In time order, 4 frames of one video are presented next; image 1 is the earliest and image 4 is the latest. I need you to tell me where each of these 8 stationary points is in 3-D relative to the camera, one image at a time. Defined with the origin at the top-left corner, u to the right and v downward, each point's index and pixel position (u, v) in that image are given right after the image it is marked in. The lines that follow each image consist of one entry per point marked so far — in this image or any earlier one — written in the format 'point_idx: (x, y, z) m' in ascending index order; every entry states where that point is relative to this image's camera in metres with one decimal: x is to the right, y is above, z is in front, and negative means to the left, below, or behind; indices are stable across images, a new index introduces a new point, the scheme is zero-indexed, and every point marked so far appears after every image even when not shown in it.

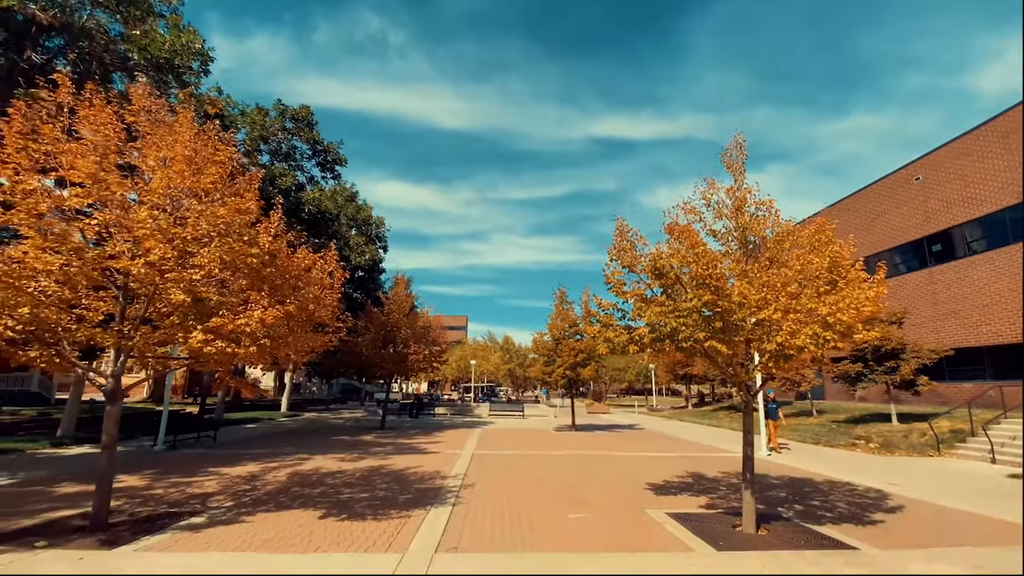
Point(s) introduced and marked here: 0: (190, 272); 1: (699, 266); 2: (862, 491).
0: (-4.2, +0.2, +6.4) m
1: (+2.6, +0.3, +6.7) m
2: (+7.0, -4.0, +9.5) m
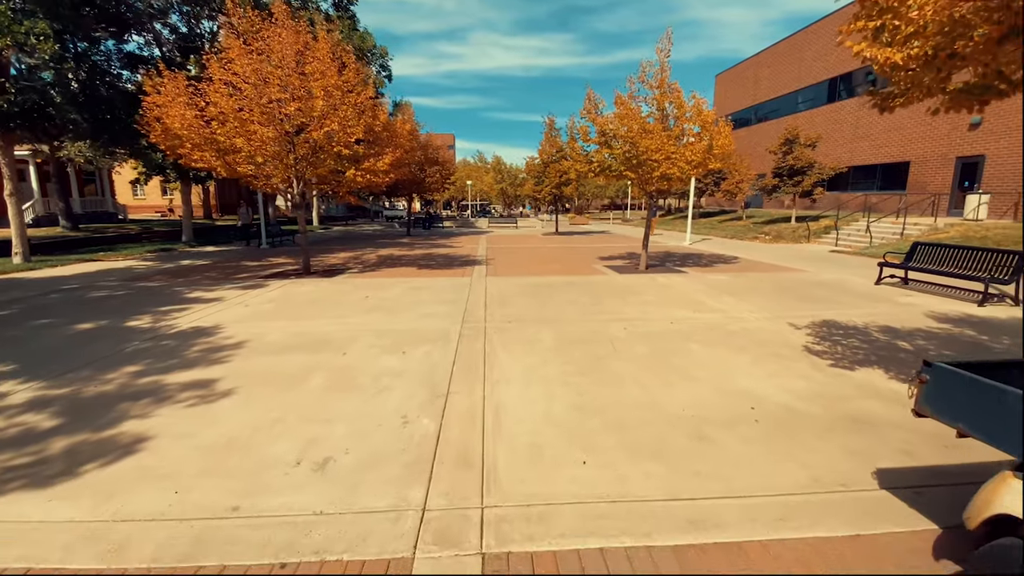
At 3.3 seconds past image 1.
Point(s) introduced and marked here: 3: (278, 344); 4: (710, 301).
0: (-4.0, +3.6, +11.4) m
1: (+2.9, +3.9, +11.8) m
2: (+7.2, +1.1, +16.1) m
3: (-3.1, -0.7, +6.5) m
4: (+3.6, -0.2, +8.8) m
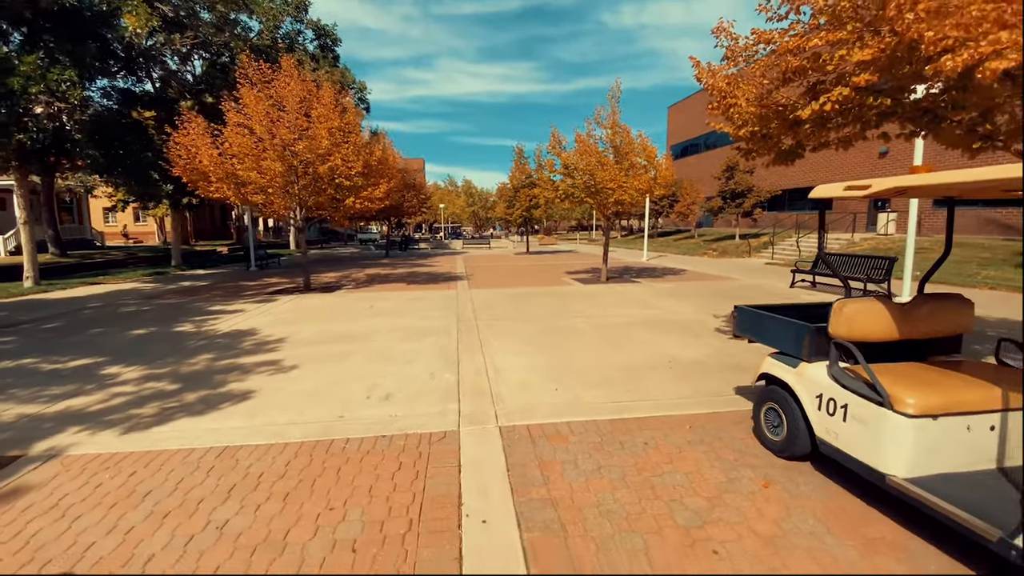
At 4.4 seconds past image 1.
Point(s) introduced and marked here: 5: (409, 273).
0: (-4.6, +3.3, +13.2) m
1: (+2.2, +3.7, +14.1) m
2: (+6.3, +0.7, +18.5) m
3: (-3.4, -0.8, +8.1) m
4: (+3.2, -0.3, +10.9) m
5: (-4.1, +0.6, +19.1) m
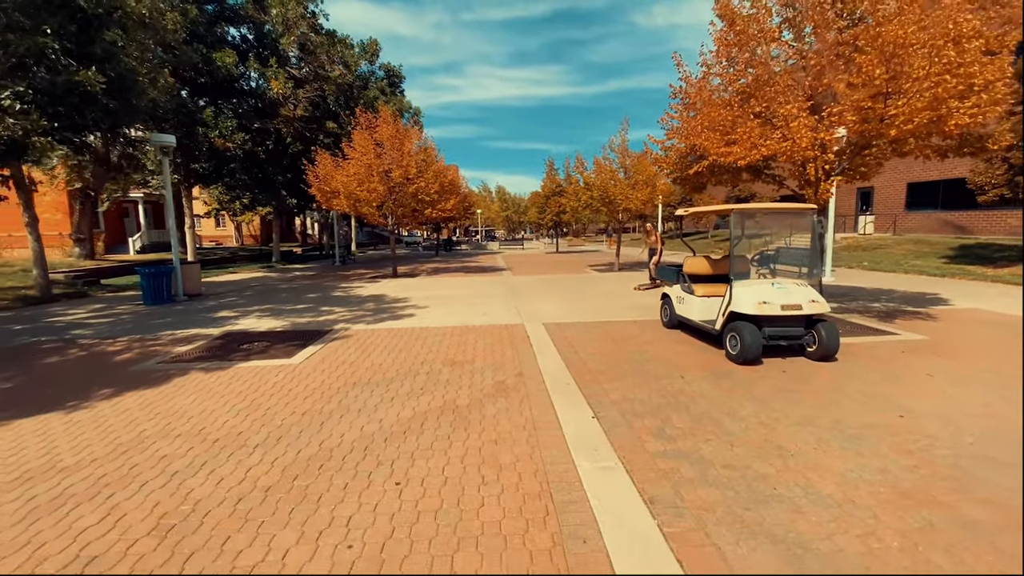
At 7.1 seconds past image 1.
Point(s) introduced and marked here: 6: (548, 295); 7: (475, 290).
0: (-3.3, +3.8, +18.4) m
1: (+3.5, +4.2, +18.9) m
2: (+7.9, +1.2, +23.0) m
3: (-2.4, -0.2, +13.3) m
4: (+4.4, +0.2, +15.7) m
5: (-2.5, +1.1, +24.3) m
6: (+1.0, -0.1, +13.3) m
7: (-1.1, -0.1, +14.3) m
